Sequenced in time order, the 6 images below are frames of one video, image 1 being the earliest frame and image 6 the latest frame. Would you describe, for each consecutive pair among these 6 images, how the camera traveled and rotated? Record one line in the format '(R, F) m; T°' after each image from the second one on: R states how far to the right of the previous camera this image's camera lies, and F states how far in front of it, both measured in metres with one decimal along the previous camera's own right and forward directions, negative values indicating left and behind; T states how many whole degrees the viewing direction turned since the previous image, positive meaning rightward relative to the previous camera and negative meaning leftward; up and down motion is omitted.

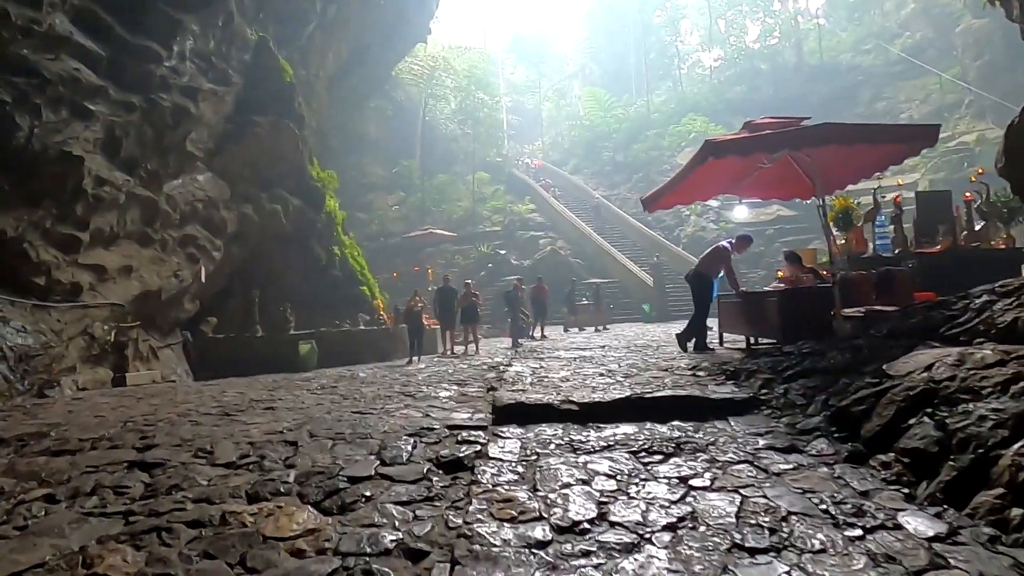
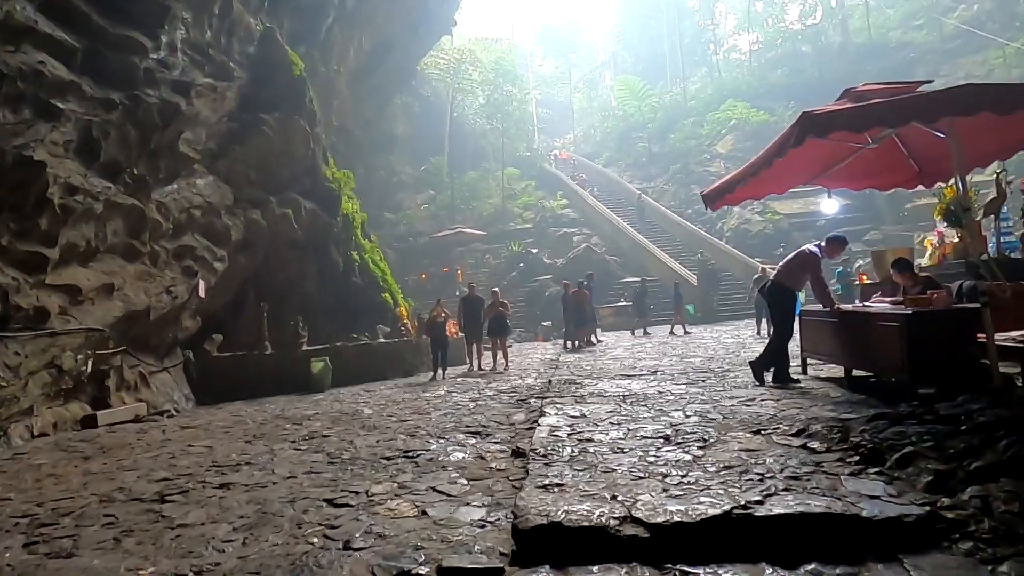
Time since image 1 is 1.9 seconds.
(0.0, +1.5) m; -3°
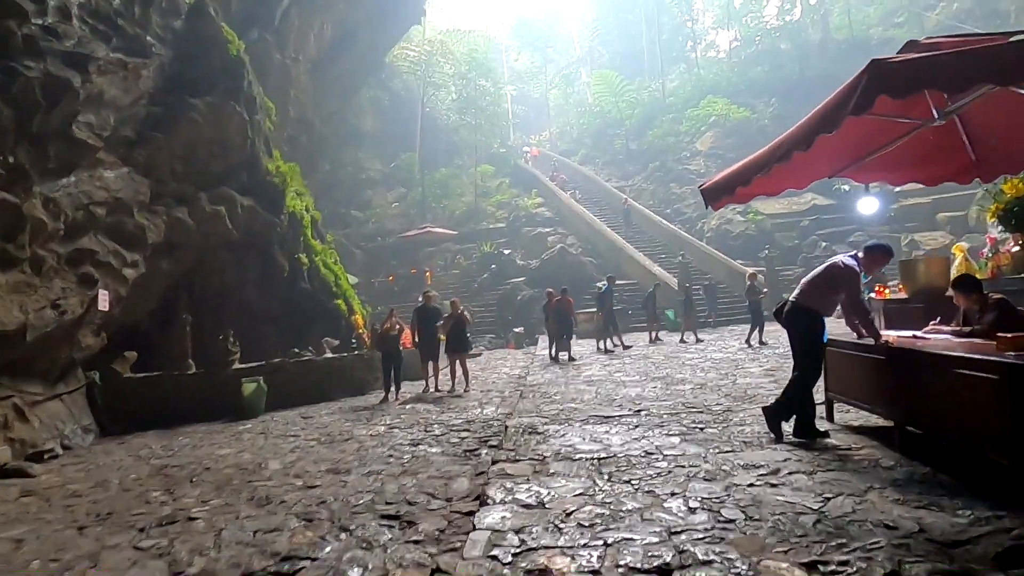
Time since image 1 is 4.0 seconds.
(+0.3, +1.5) m; +2°
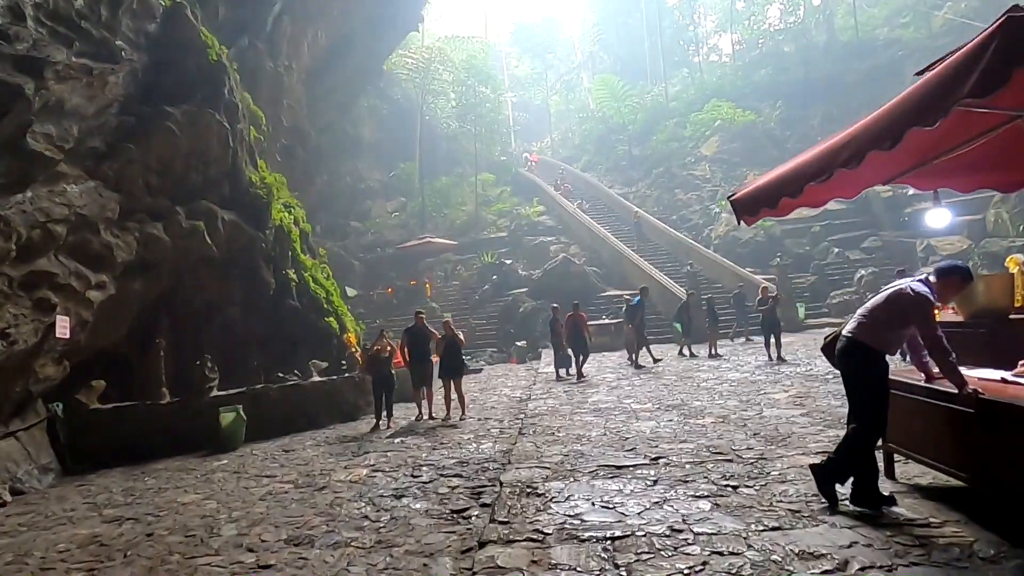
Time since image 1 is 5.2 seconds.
(+0.1, +0.8) m; 0°
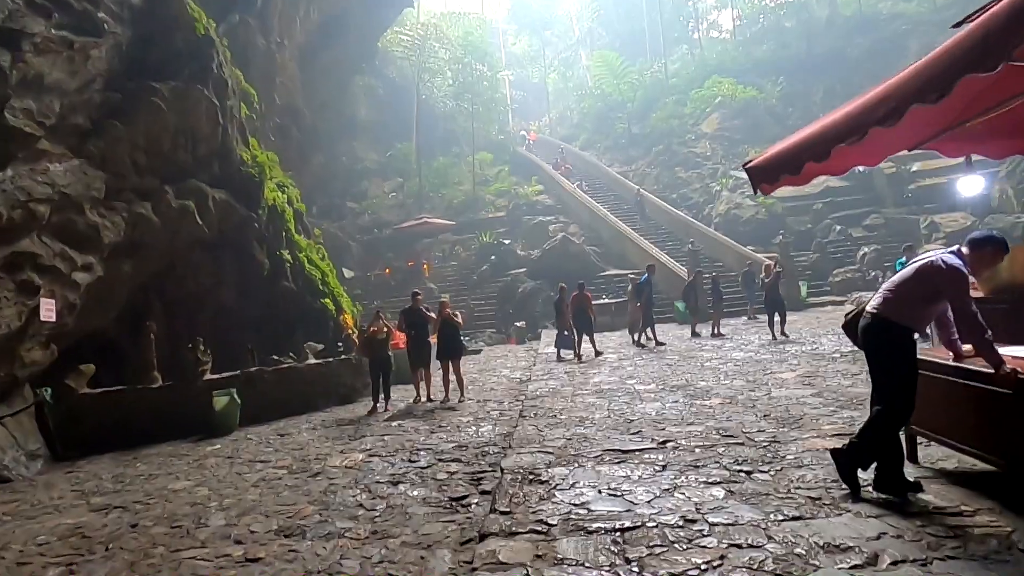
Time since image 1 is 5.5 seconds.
(0.0, +0.3) m; 0°
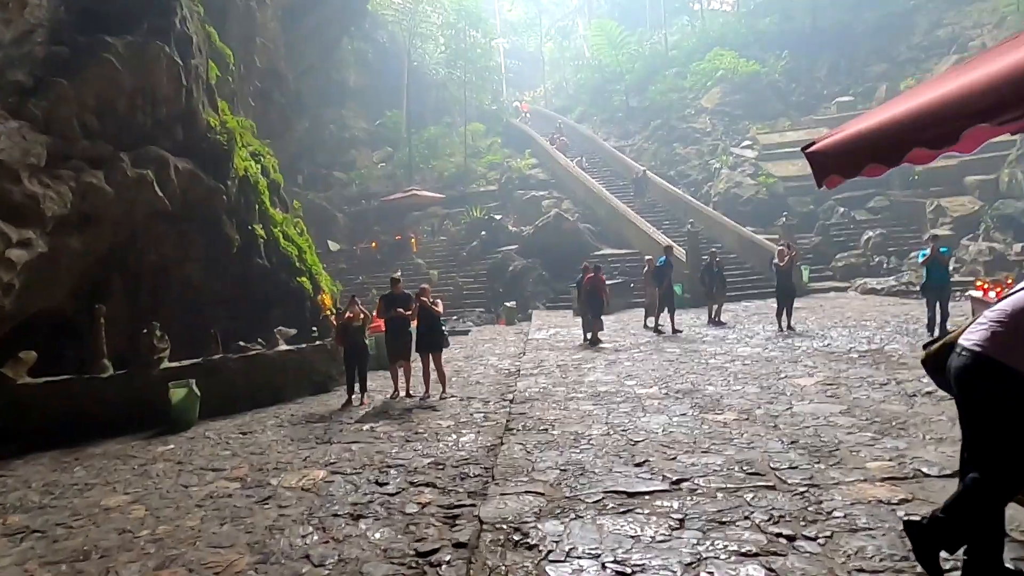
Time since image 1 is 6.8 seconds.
(0.0, +0.9) m; +1°
